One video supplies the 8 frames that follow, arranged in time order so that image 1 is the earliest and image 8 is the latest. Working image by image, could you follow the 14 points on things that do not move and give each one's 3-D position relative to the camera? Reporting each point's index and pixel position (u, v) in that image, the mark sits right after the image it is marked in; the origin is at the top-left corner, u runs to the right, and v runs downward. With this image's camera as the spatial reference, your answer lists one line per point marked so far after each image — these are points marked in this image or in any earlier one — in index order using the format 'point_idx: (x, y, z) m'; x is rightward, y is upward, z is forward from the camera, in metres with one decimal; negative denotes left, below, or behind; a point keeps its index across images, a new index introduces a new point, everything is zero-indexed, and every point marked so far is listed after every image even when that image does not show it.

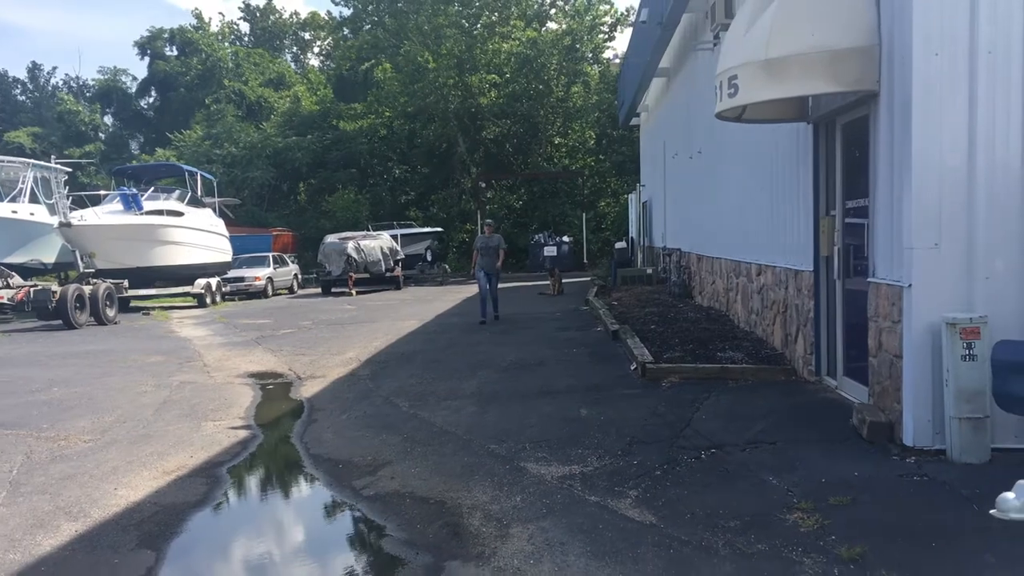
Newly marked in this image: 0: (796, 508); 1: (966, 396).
0: (+1.5, -1.2, +5.1) m
1: (+2.7, -0.6, +5.7) m
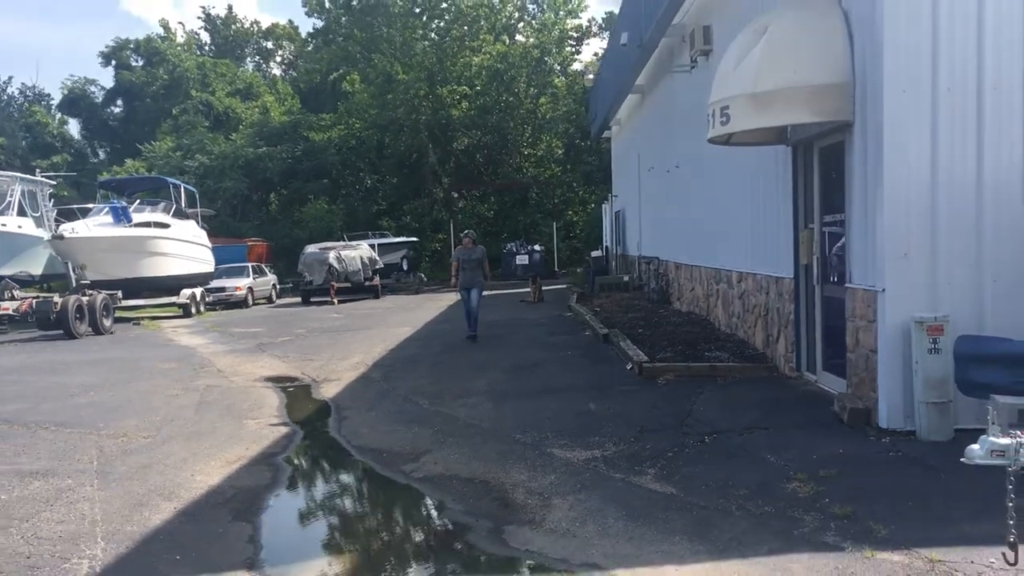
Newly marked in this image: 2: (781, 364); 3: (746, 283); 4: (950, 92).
0: (+1.8, -1.2, +6.1) m
1: (+2.9, -0.7, +6.7) m
2: (+2.7, -0.8, +9.9) m
3: (+2.8, +0.1, +11.7) m
4: (+3.1, +1.4, +6.9) m
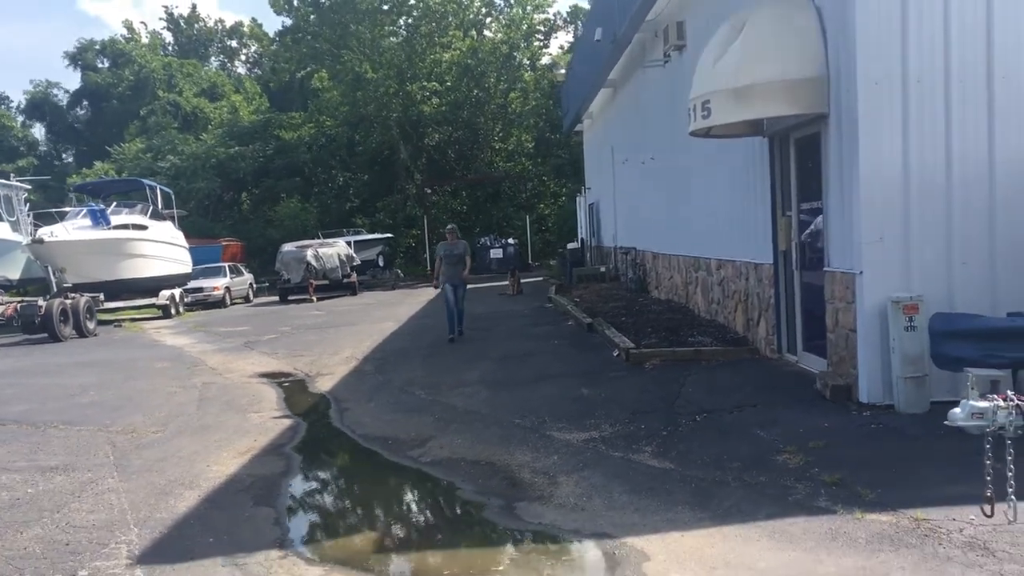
0: (+1.8, -1.1, +6.4) m
1: (+2.9, -0.5, +7.1) m
2: (+2.7, -0.6, +10.3) m
3: (+2.6, +0.2, +12.1) m
4: (+3.0, +1.5, +7.3) m
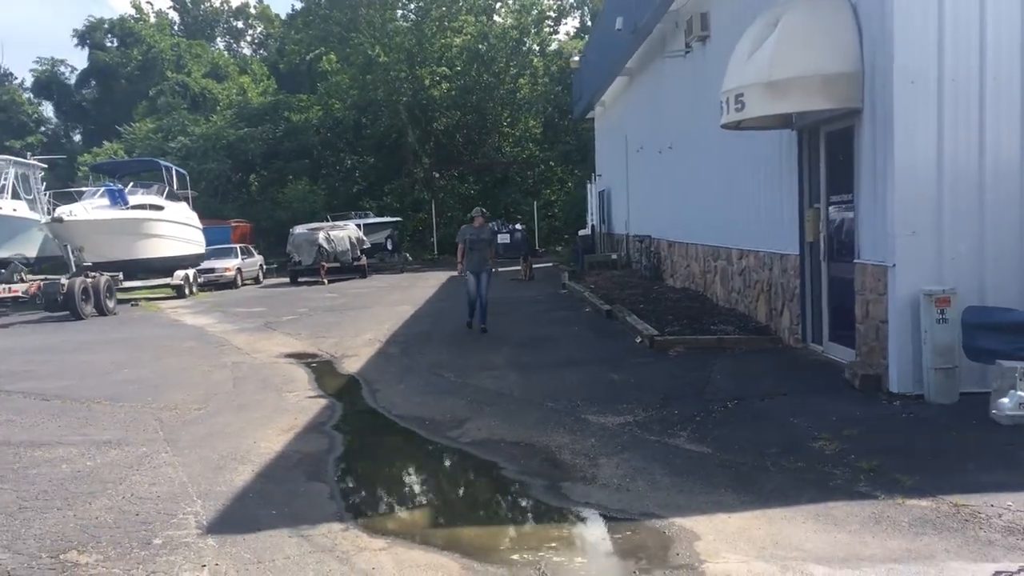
0: (+2.1, -1.0, +6.6) m
1: (+3.2, -0.5, +7.3) m
2: (+3.0, -0.5, +10.5) m
3: (+3.0, +0.4, +12.3) m
4: (+3.4, +1.6, +7.5) m
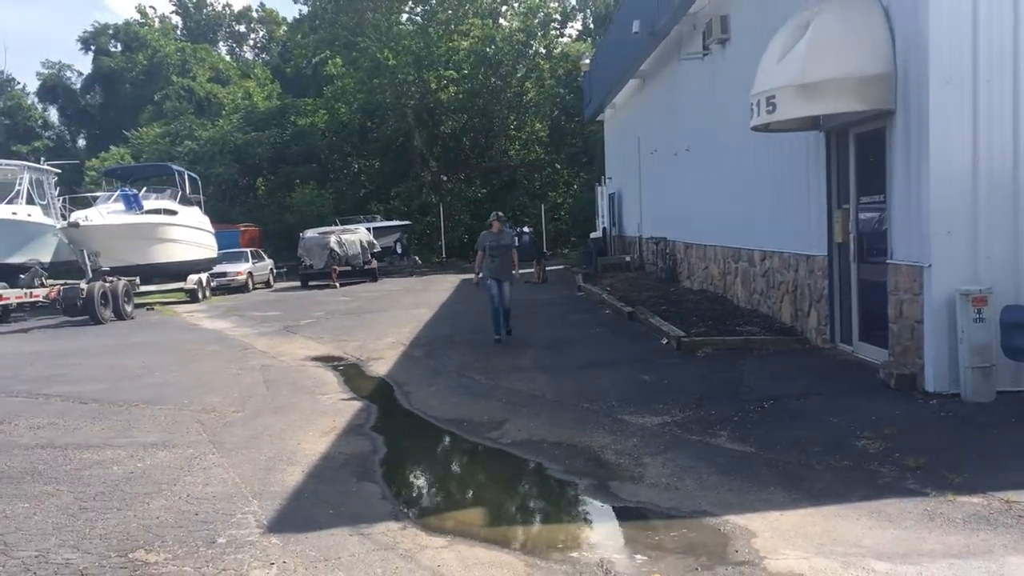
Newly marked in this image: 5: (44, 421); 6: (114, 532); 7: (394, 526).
0: (+2.4, -1.0, +6.7) m
1: (+3.5, -0.5, +7.4) m
2: (+3.3, -0.5, +10.6) m
3: (+3.3, +0.3, +12.4) m
4: (+3.7, +1.6, +7.5) m
5: (-3.8, -1.1, +8.0) m
6: (-2.1, -1.3, +5.2) m
7: (-0.6, -1.3, +5.4) m
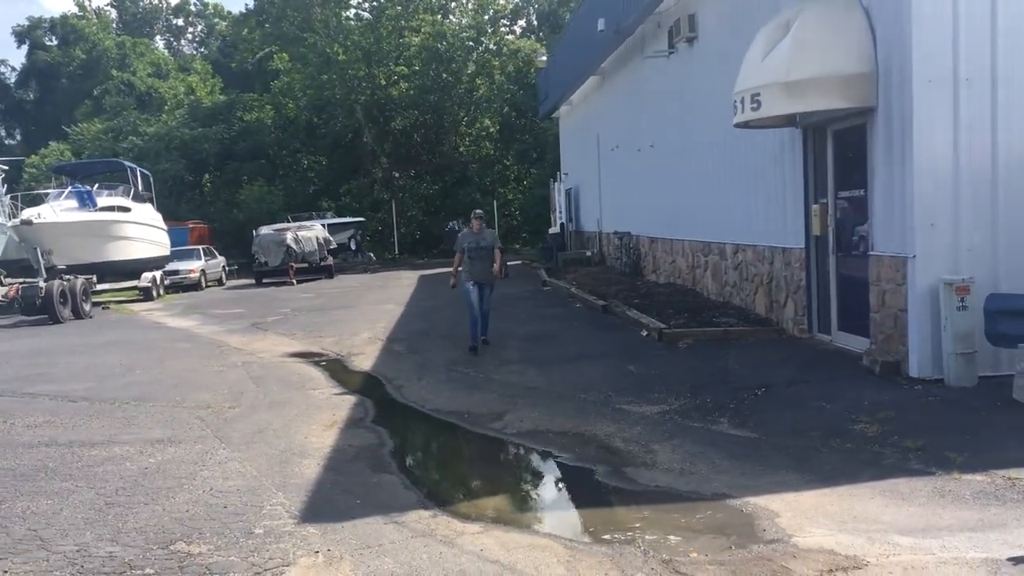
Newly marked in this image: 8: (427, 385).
0: (+2.5, -0.9, +7.0) m
1: (+3.5, -0.4, +7.7) m
2: (+3.1, -0.4, +10.9) m
3: (+3.0, +0.4, +12.7) m
4: (+3.7, +1.7, +7.9) m
5: (-3.8, -1.1, +7.9) m
6: (-1.9, -1.3, +5.2) m
7: (-0.5, -1.3, +5.5) m
8: (-0.9, -1.0, +9.8) m
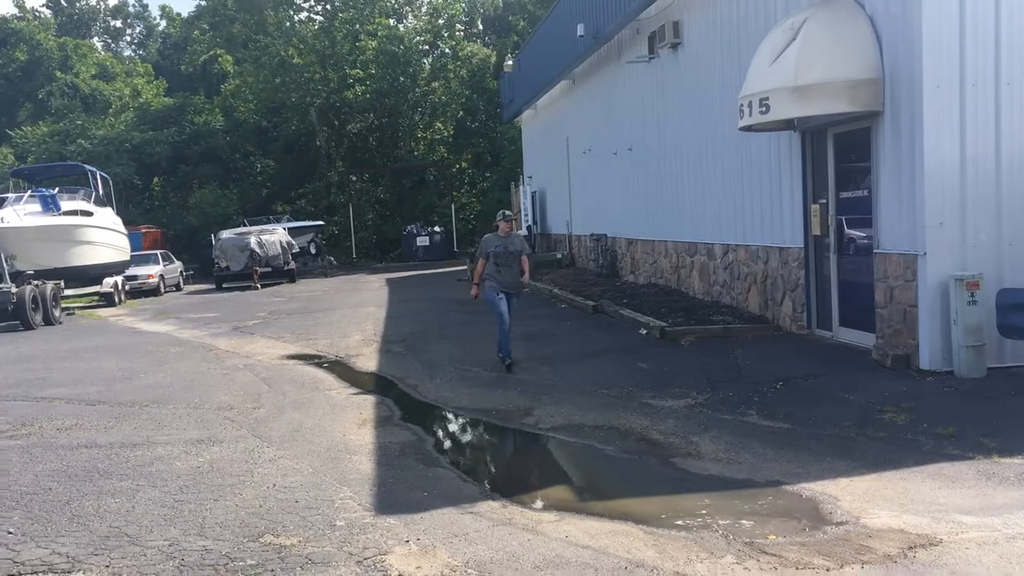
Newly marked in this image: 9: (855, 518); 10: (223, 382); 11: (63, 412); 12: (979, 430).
0: (+2.8, -0.9, +7.3) m
1: (+3.8, -0.3, +8.1) m
2: (+3.2, -0.4, +11.2) m
3: (+3.0, +0.4, +13.0) m
4: (+3.9, +1.7, +8.2) m
5: (-3.6, -1.1, +7.8) m
6: (-1.5, -1.2, +5.2) m
7: (-0.1, -1.2, +5.6) m
8: (-0.7, -1.0, +9.9) m
9: (+1.8, -1.2, +5.2) m
10: (-3.1, -1.0, +10.3) m
11: (-3.8, -1.1, +8.3) m
12: (+3.1, -1.0, +6.6) m
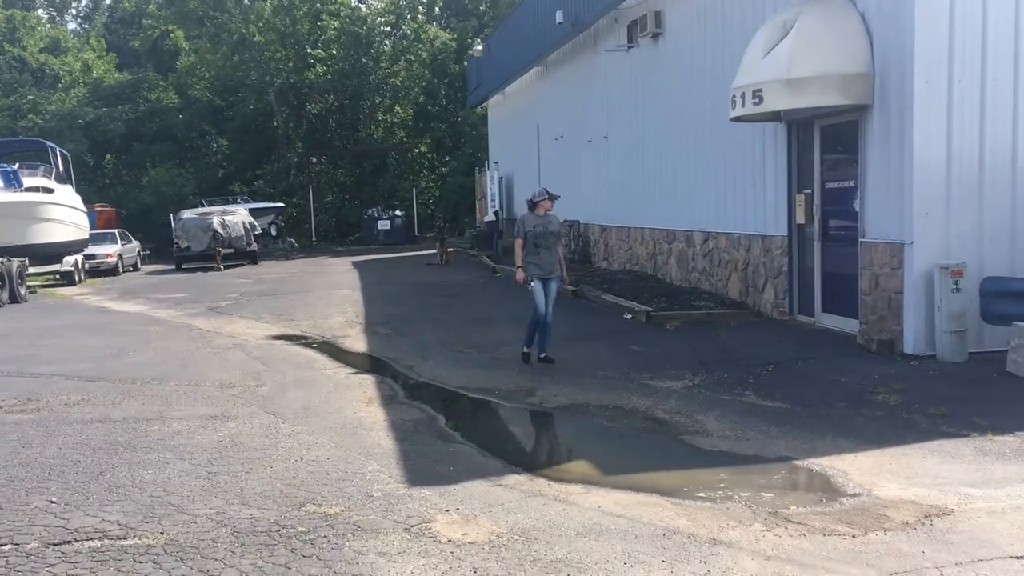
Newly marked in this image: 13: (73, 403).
0: (+2.9, -0.8, +7.6) m
1: (+3.8, -0.2, +8.4) m
2: (+3.0, -0.3, +11.6) m
3: (+2.7, +0.6, +13.3) m
4: (+4.0, +1.8, +8.6) m
5: (-3.5, -0.9, +7.8) m
6: (-1.3, -1.1, +5.3) m
7: (+0.1, -1.1, +5.8) m
8: (-0.8, -0.8, +10.1) m
9: (+2.0, -1.1, +5.5) m
10: (-3.1, -0.8, +10.3) m
11: (-3.8, -0.8, +8.3) m
12: (+3.2, -0.9, +7.0) m
13: (-3.4, -0.9, +7.6) m
